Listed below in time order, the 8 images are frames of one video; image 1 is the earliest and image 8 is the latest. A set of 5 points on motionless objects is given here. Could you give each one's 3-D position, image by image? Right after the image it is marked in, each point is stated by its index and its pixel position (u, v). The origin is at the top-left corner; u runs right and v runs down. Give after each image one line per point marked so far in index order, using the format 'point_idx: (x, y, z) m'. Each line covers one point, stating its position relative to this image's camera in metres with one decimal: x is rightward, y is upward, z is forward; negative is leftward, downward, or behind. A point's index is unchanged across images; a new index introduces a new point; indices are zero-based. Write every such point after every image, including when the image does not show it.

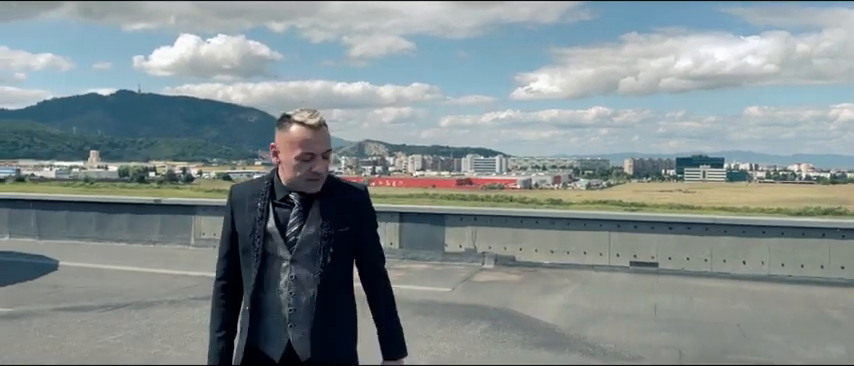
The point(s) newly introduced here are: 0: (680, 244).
0: (+4.2, -1.0, +11.3) m
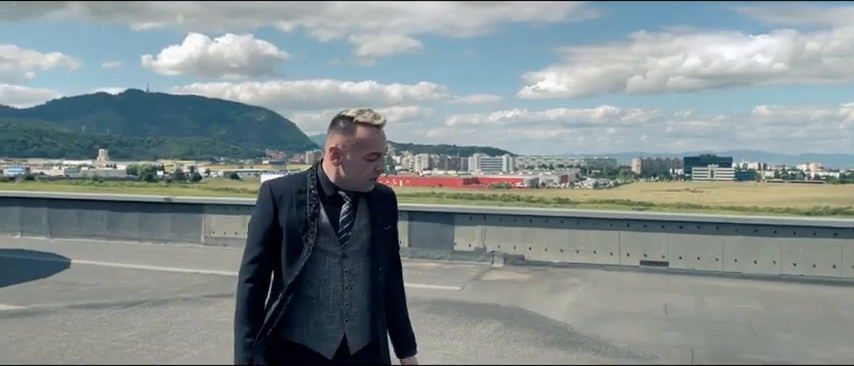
0: (+4.4, -1.0, +11.3) m
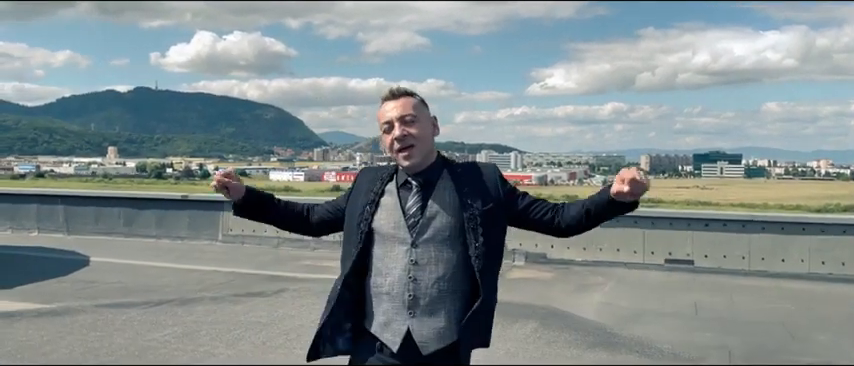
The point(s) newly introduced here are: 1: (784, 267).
0: (+4.7, -1.0, +11.1) m
1: (+5.7, -1.3, +10.8) m
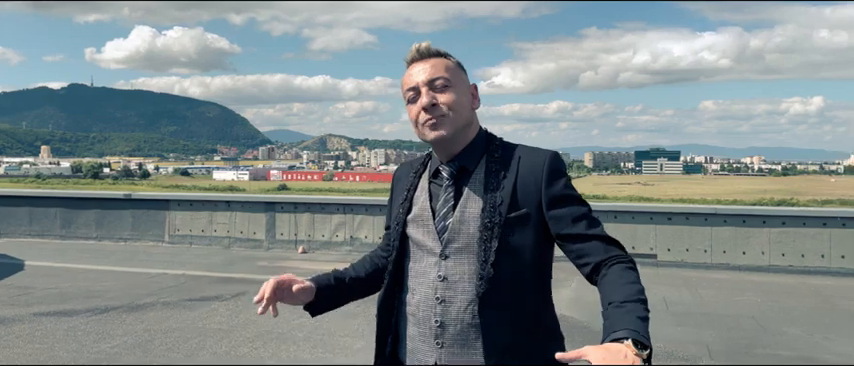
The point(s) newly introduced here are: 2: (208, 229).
0: (+4.1, -0.8, +11.1) m
1: (+5.1, -1.2, +10.8) m
2: (-4.3, -0.9, +13.5) m
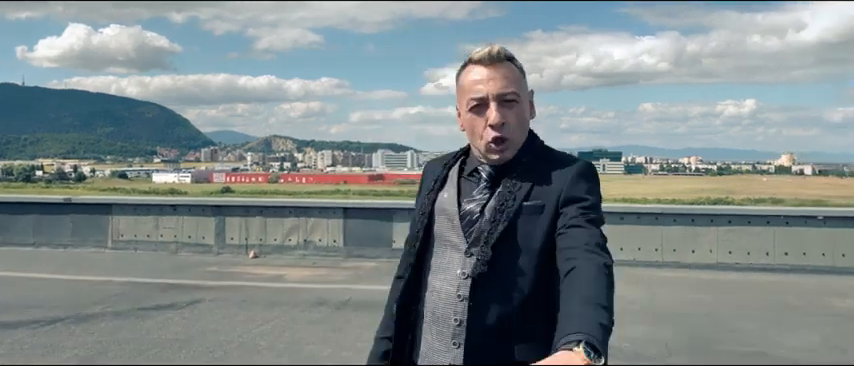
0: (+3.4, -0.9, +11.3) m
1: (+4.4, -1.2, +11.1) m
2: (-5.2, -1.0, +13.0) m
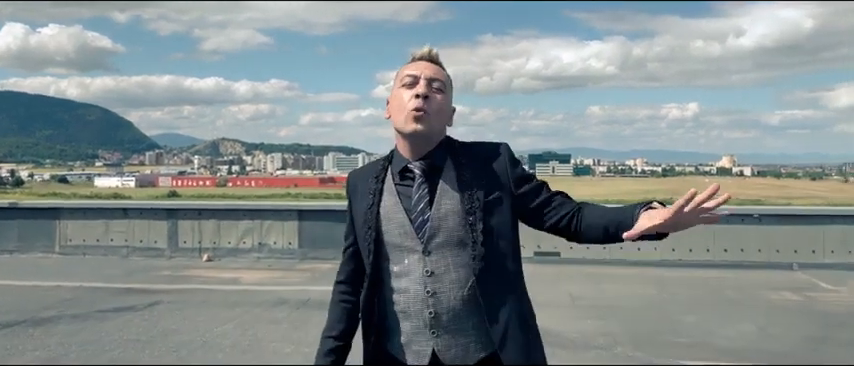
0: (+2.6, -0.9, +11.7) m
1: (+3.6, -1.2, +11.6) m
2: (-6.1, -1.0, +12.8) m
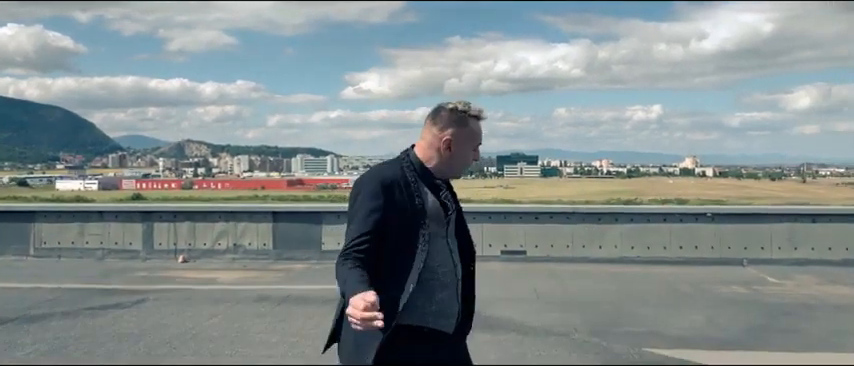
0: (+2.1, -0.9, +12.2) m
1: (+3.1, -1.3, +12.2) m
2: (-6.6, -1.1, +13.0) m
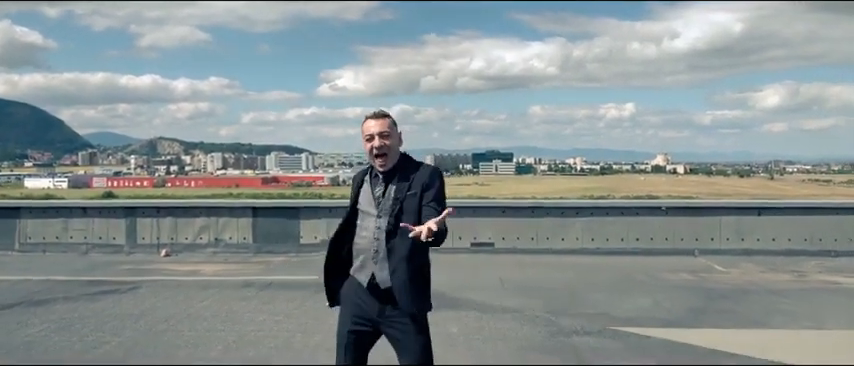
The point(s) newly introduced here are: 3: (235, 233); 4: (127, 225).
0: (+1.6, -0.8, +13.0) m
1: (+2.6, -1.2, +12.9) m
2: (-7.2, -1.0, +13.4) m
3: (-3.8, -1.0, +13.4) m
4: (-5.9, -0.8, +13.4) m
